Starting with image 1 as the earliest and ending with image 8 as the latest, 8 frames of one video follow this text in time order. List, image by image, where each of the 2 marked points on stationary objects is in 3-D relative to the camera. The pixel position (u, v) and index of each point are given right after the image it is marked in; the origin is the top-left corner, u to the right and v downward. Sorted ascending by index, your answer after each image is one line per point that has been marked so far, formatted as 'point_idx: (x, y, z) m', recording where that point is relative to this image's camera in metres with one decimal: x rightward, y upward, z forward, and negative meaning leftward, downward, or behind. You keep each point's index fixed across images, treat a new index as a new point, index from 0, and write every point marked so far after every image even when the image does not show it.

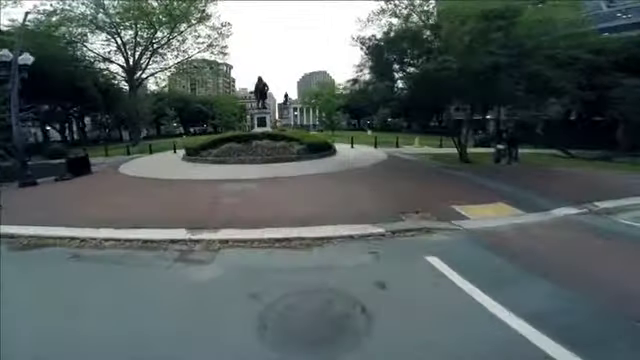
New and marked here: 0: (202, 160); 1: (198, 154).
0: (-6.8, +0.9, +17.8) m
1: (-7.3, +1.3, +18.3) m
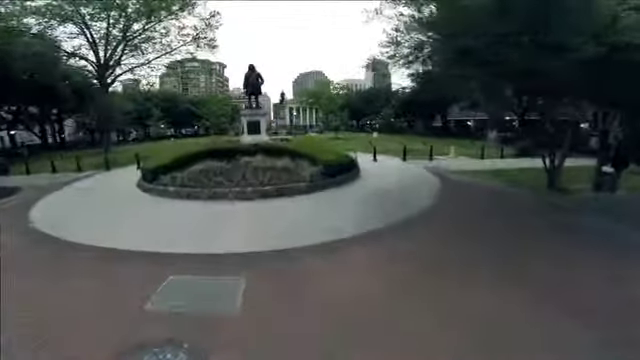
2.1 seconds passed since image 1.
0: (-6.0, -0.5, +12.0) m
1: (-6.4, -0.1, +12.5) m
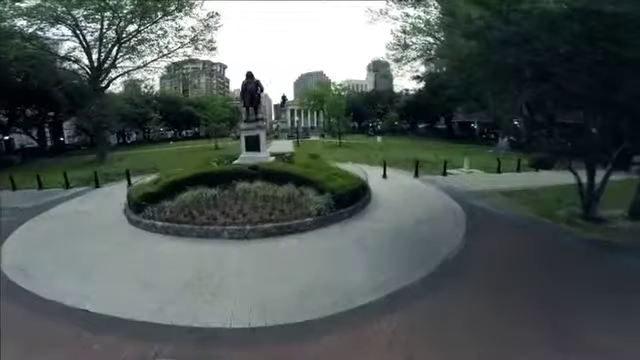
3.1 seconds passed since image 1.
0: (-5.7, -1.5, +10.6) m
1: (-6.1, -1.1, +11.1) m
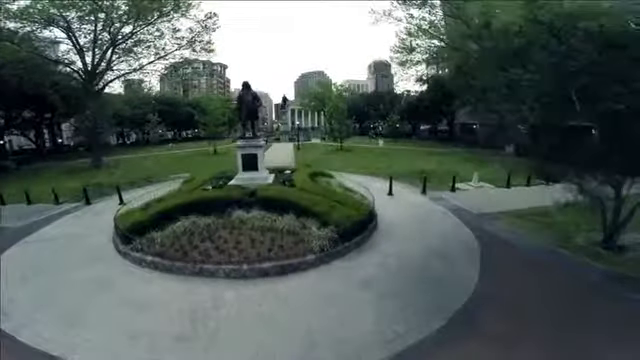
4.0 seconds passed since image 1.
0: (-5.6, -2.3, +9.7) m
1: (-6.1, -1.9, +10.3) m
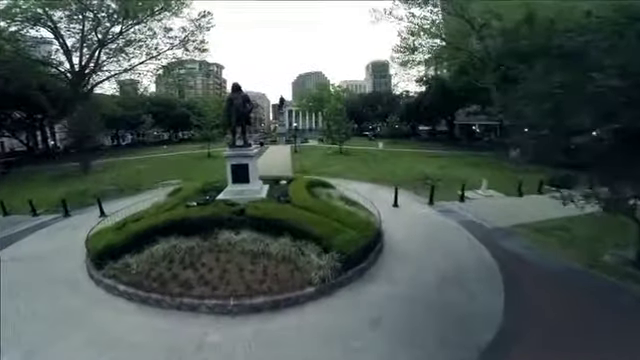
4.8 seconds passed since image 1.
0: (-5.6, -2.8, +8.5) m
1: (-6.1, -2.4, +9.0) m
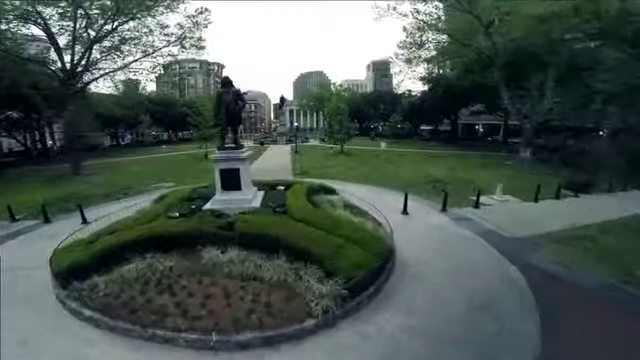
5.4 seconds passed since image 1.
0: (-5.6, -3.0, +7.2) m
1: (-6.0, -2.6, +7.7) m
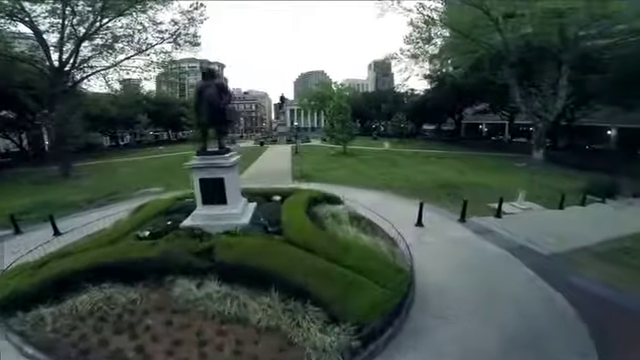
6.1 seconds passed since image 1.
0: (-5.5, -3.3, +5.7) m
1: (-6.0, -2.9, +6.2) m
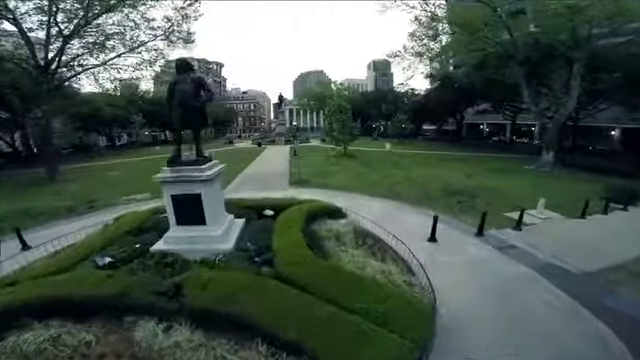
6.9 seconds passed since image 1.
0: (-5.5, -3.5, +4.4) m
1: (-6.0, -3.2, +4.9) m
